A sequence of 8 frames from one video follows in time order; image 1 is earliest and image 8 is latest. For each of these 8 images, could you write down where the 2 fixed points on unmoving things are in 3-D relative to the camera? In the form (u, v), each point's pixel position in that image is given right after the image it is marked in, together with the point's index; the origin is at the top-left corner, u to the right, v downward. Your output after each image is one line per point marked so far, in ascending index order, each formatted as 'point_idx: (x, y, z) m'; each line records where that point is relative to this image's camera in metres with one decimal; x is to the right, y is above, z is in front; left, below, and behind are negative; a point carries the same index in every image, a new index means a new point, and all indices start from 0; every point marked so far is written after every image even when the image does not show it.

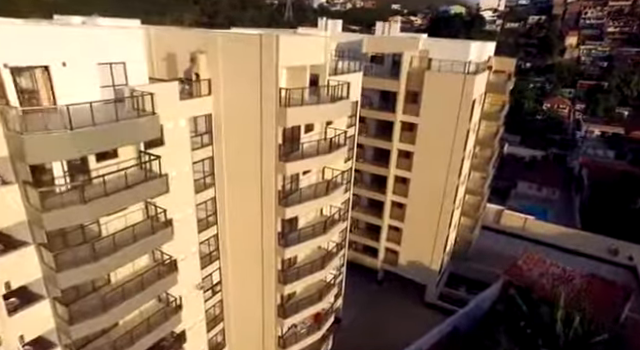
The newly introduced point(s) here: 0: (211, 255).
0: (-4.8, -3.5, +18.6) m
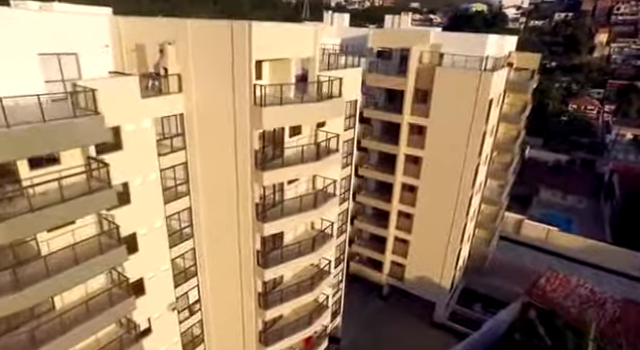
0: (-5.3, -3.8, +16.5) m
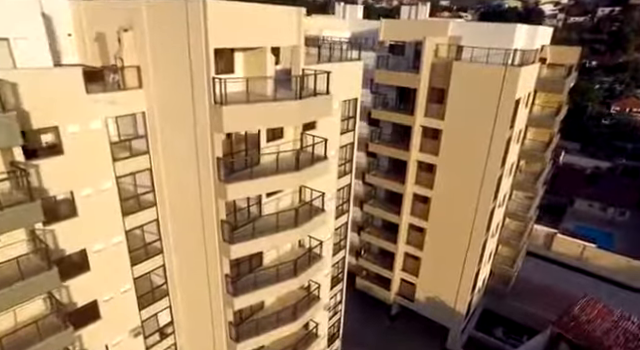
0: (-5.8, -4.0, +14.5) m
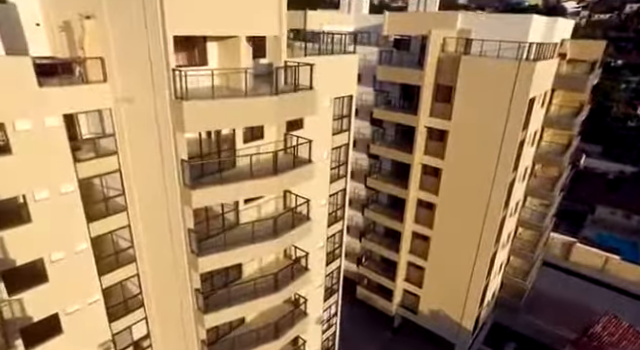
0: (-6.3, -4.1, +13.4) m
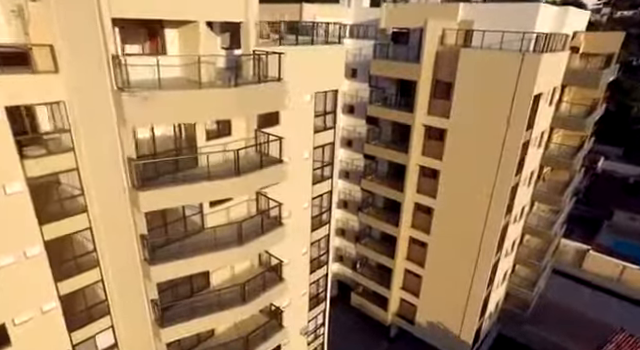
0: (-7.0, -4.1, +12.5) m
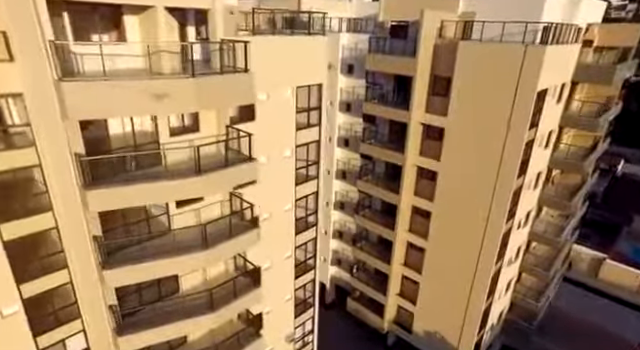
0: (-7.6, -4.0, +11.9) m
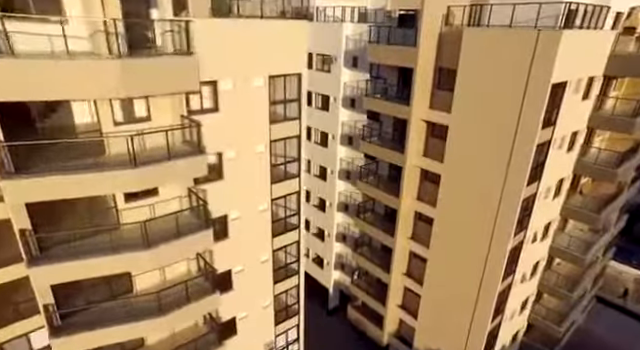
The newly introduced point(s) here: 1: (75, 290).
0: (-8.5, -3.6, +11.6) m
1: (-5.9, -2.8, +10.0) m
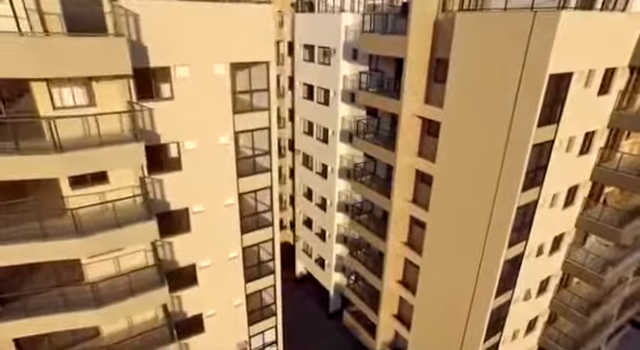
0: (-9.6, -3.2, +12.0) m
1: (-7.1, -2.4, +10.0) m
